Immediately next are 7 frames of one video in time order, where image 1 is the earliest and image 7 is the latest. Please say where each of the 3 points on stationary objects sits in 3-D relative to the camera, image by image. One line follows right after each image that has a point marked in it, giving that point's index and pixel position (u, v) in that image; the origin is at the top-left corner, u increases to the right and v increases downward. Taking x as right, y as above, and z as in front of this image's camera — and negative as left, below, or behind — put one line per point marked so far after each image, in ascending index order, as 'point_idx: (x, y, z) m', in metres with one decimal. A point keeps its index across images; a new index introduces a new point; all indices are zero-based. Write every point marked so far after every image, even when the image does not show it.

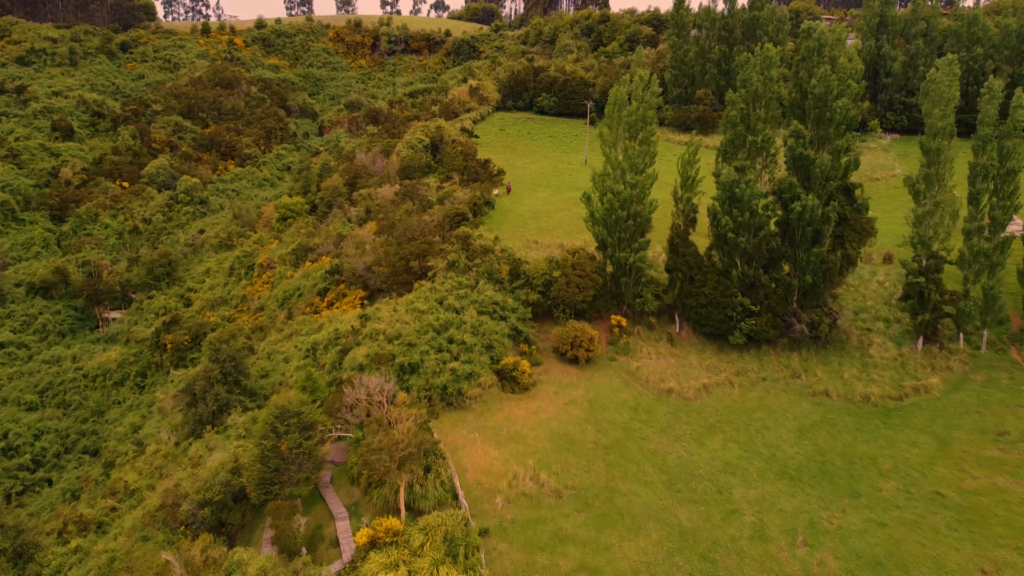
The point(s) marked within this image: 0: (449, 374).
0: (-1.3, -1.8, +18.9) m
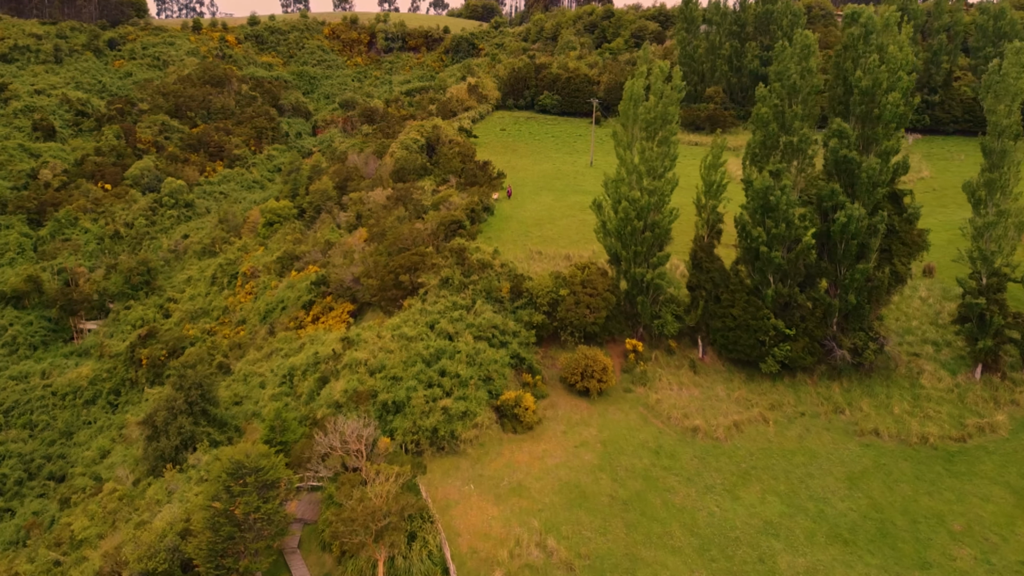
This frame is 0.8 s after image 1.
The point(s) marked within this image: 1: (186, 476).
0: (-1.3, -2.3, +16.2) m
1: (-7.1, -4.1, +19.5) m
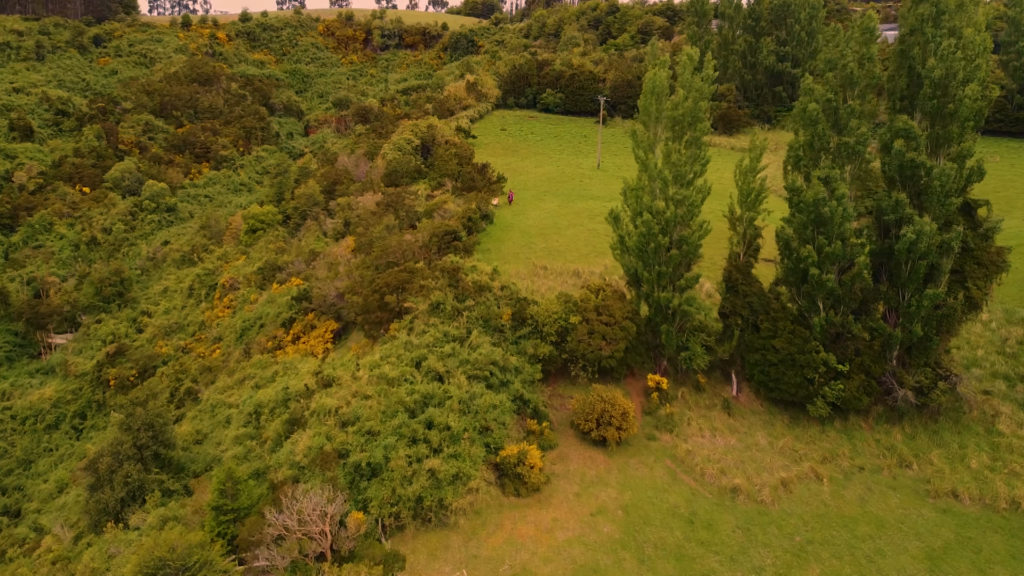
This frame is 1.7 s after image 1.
0: (-1.3, -2.8, +13.2) m
1: (-7.0, -4.6, +16.5) m
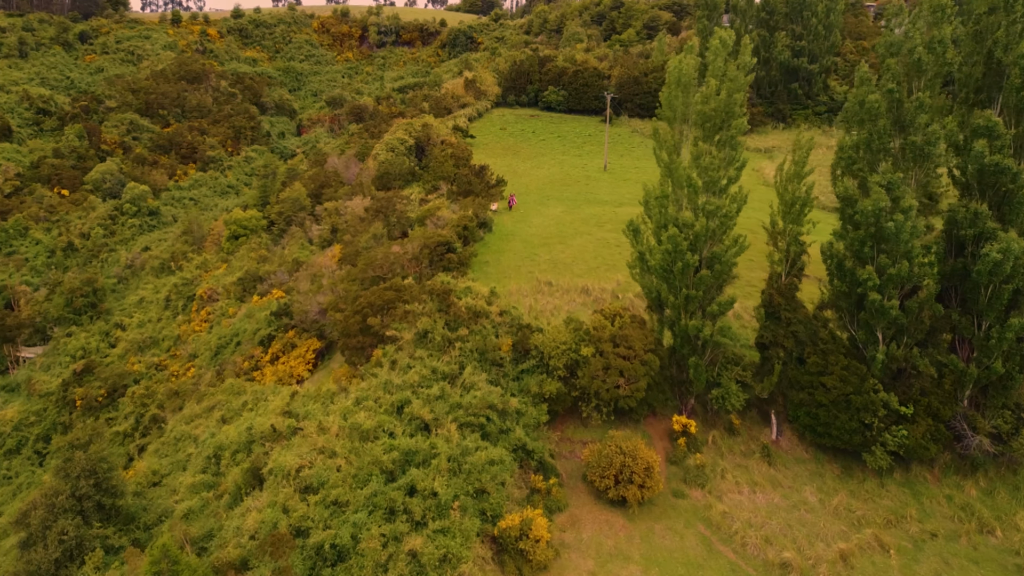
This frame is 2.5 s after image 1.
0: (-1.2, -3.2, +10.5) m
1: (-7.0, -5.0, +13.8) m
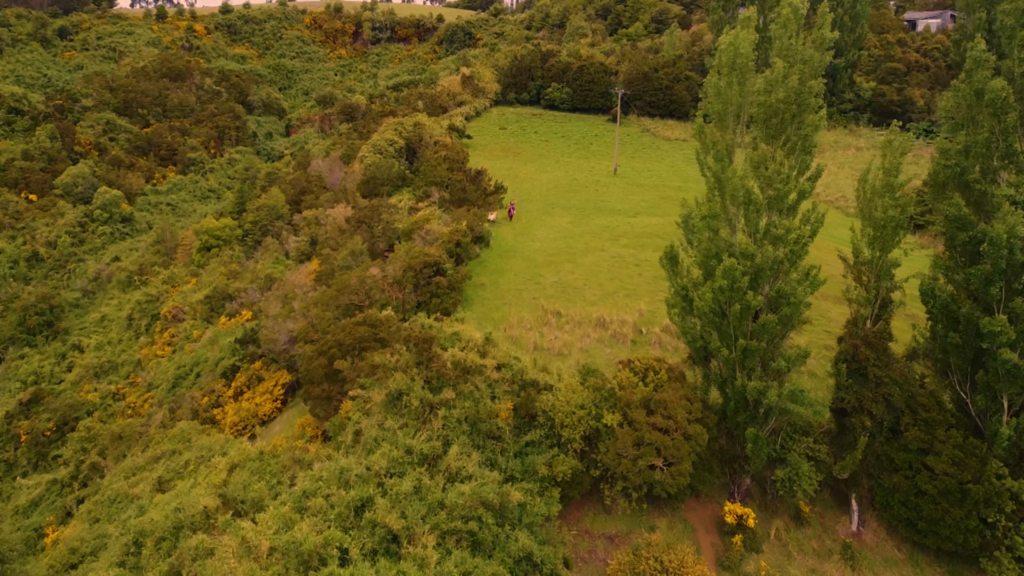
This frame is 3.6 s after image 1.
0: (-1.2, -3.8, +7.0) m
1: (-7.0, -5.6, +10.3) m
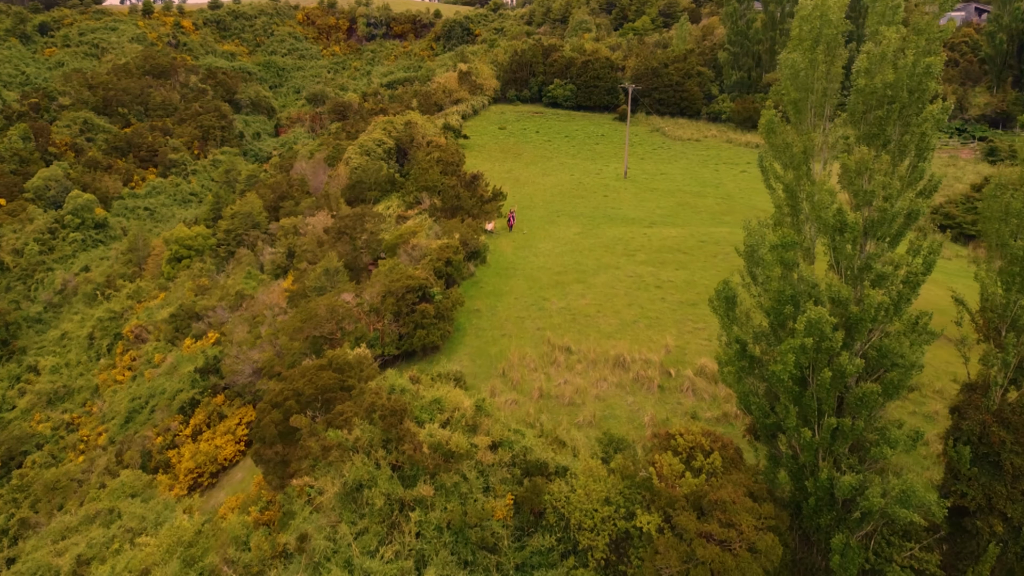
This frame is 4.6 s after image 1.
0: (-1.2, -4.3, +4.0) m
1: (-7.0, -6.1, +7.3) m
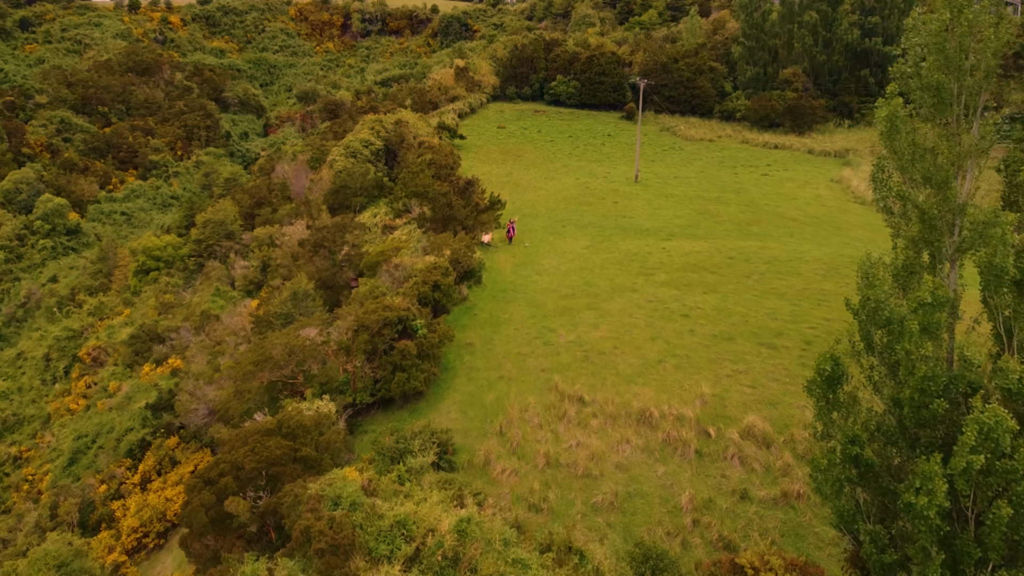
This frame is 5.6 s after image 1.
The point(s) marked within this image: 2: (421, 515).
0: (-1.2, -4.8, +1.2) m
1: (-7.0, -6.6, +4.6) m
2: (-0.7, -1.7, +7.6) m
